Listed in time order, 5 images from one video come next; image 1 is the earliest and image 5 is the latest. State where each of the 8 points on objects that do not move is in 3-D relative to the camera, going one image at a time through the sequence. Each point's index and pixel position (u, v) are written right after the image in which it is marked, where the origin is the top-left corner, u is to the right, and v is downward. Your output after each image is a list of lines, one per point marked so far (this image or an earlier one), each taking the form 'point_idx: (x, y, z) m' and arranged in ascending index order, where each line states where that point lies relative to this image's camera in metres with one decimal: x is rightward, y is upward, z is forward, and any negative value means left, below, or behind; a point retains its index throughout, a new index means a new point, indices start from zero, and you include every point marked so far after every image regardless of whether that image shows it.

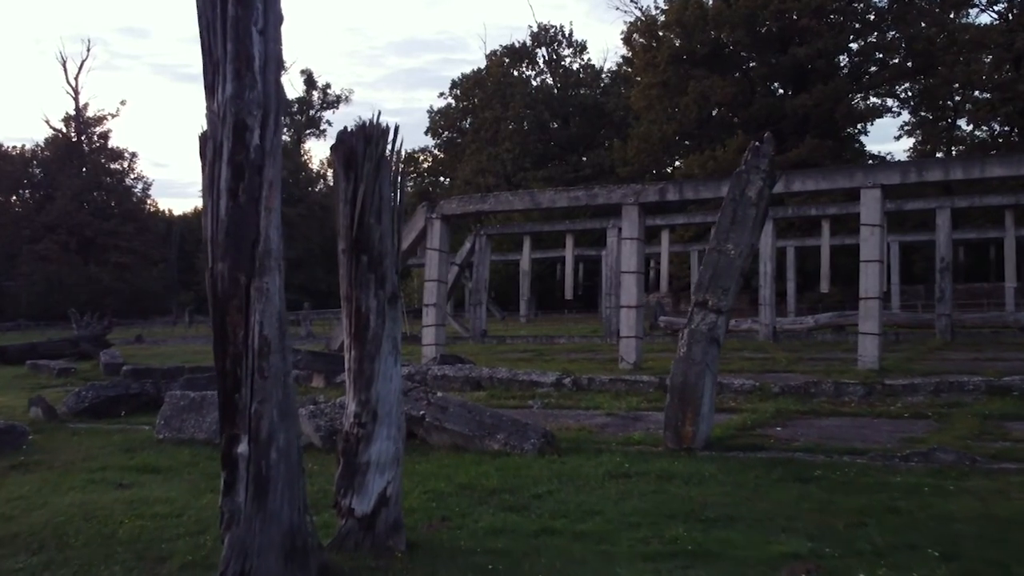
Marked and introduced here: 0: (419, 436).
0: (-0.8, -1.4, +9.6) m
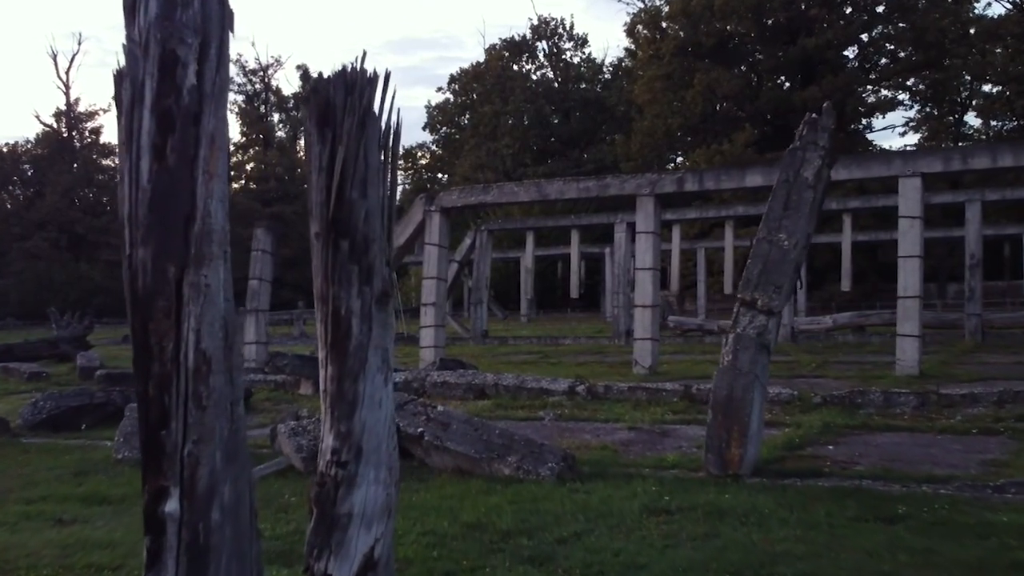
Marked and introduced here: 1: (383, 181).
0: (-0.7, -1.3, +8.2) m
1: (-0.5, +0.4, +4.3) m
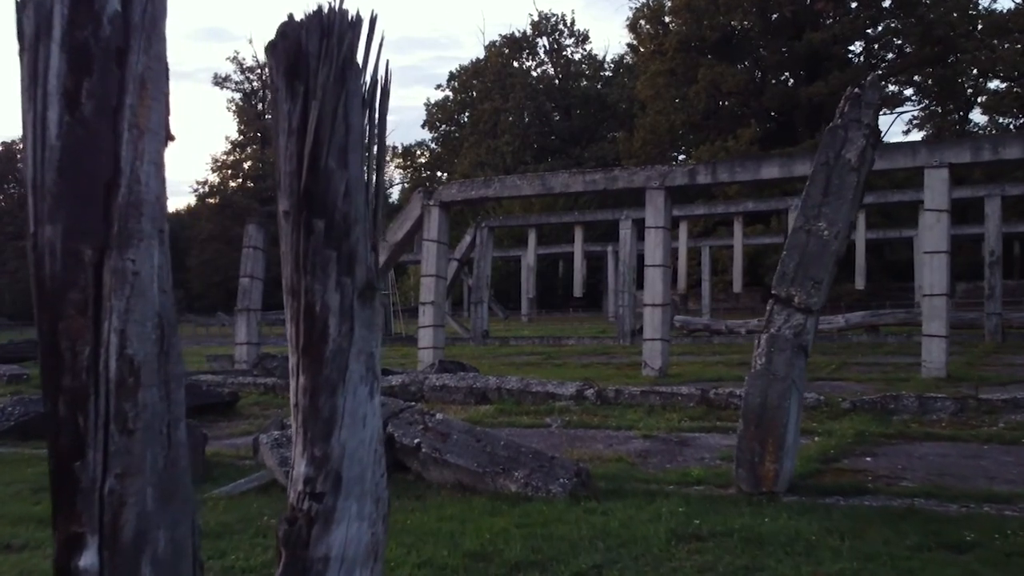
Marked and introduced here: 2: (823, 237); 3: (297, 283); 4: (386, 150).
0: (-0.7, -1.3, +7.4) m
1: (-0.5, +0.5, +3.5) m
2: (+2.0, +0.3, +6.6) m
3: (-0.7, 0.0, +3.5) m
4: (-0.4, +0.5, +3.5) m
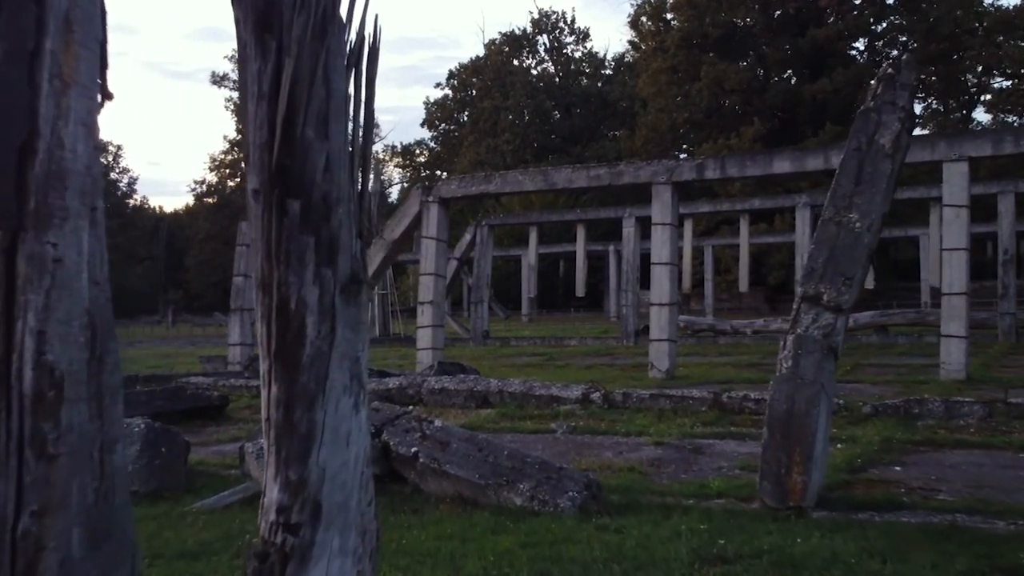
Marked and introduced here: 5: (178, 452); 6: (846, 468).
0: (-0.7, -1.3, +6.9) m
1: (-0.5, +0.5, +3.0) m
2: (+2.0, +0.3, +6.1) m
3: (-0.7, 0.0, +2.9) m
4: (-0.4, +0.5, +3.0) m
5: (-2.4, -1.2, +7.5) m
6: (+2.3, -1.2, +7.2) m
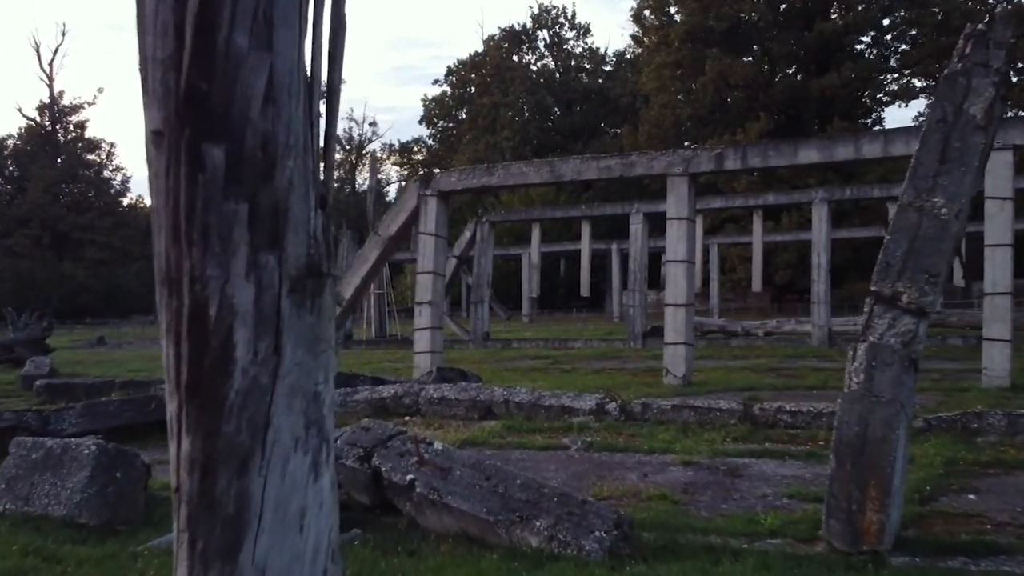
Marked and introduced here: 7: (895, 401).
0: (-0.6, -1.3, +5.9) m
1: (-0.4, +0.5, +2.0) m
2: (+2.1, +0.4, +5.1) m
3: (-0.6, 0.0, +1.9) m
4: (-0.3, +0.5, +2.0) m
5: (-2.3, -1.2, +6.4) m
6: (+2.4, -1.2, +6.2) m
7: (+1.8, -0.5, +5.0) m
